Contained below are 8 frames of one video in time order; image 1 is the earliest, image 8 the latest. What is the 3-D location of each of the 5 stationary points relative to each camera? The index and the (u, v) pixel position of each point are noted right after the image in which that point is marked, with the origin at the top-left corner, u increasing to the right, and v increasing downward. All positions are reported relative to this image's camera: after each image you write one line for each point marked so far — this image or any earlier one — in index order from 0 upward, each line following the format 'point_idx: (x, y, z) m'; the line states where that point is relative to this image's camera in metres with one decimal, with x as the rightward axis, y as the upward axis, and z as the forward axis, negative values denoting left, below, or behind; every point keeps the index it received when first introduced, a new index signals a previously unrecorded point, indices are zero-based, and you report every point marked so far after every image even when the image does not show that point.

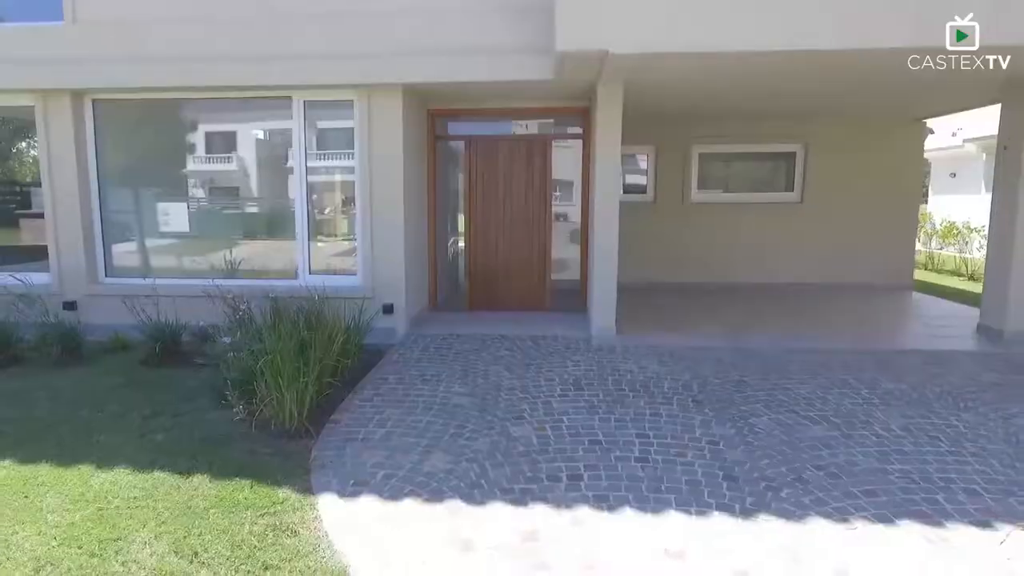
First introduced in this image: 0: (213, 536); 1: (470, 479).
0: (-1.2, -1.0, +3.0) m
1: (-0.2, -0.9, +3.7) m
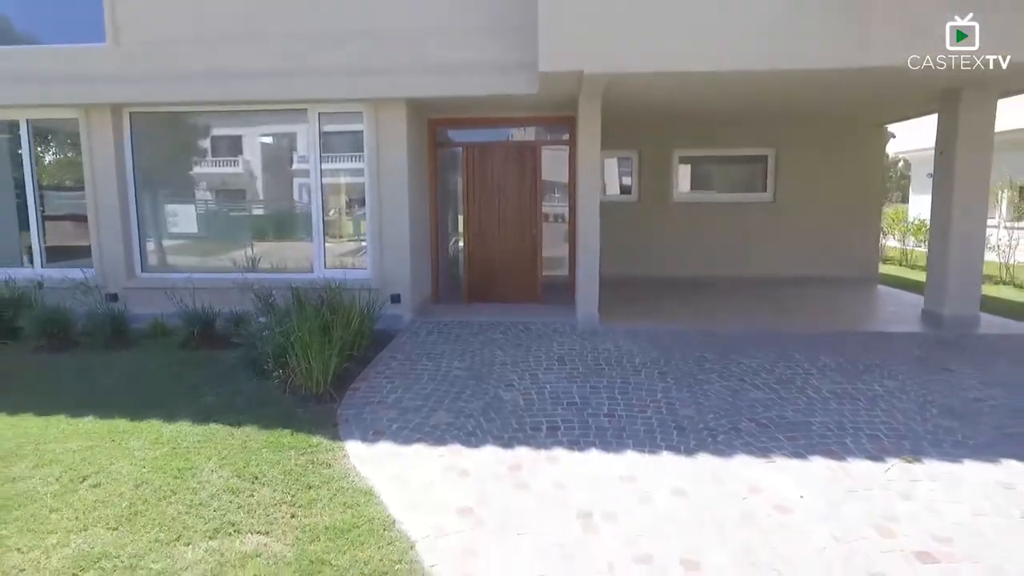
0: (-1.2, -0.9, +3.8) m
1: (-0.3, -0.8, +4.5) m
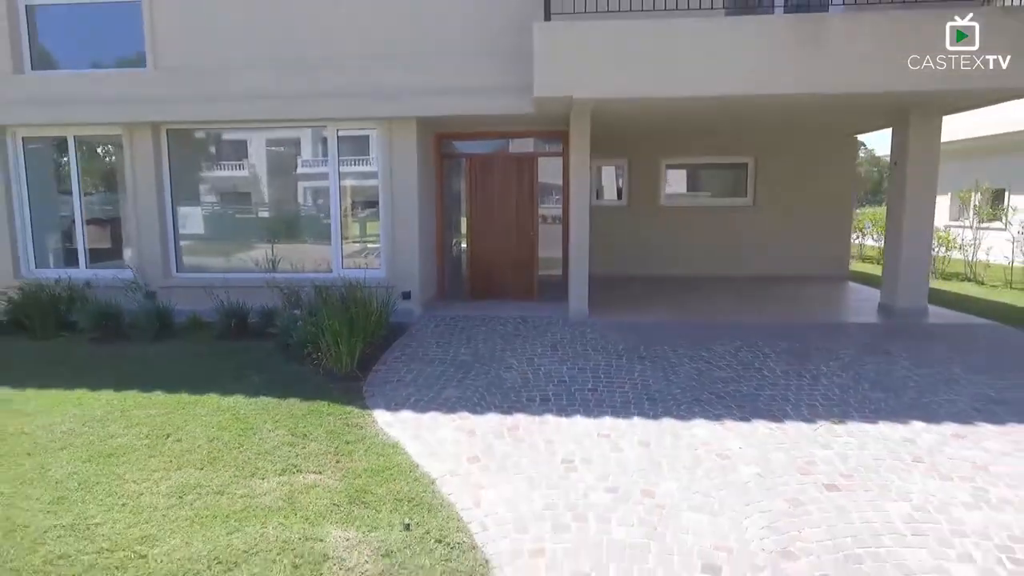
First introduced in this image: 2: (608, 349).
0: (-1.2, -0.9, +4.7) m
1: (-0.3, -0.8, +5.4) m
2: (+0.9, -0.6, +6.8) m
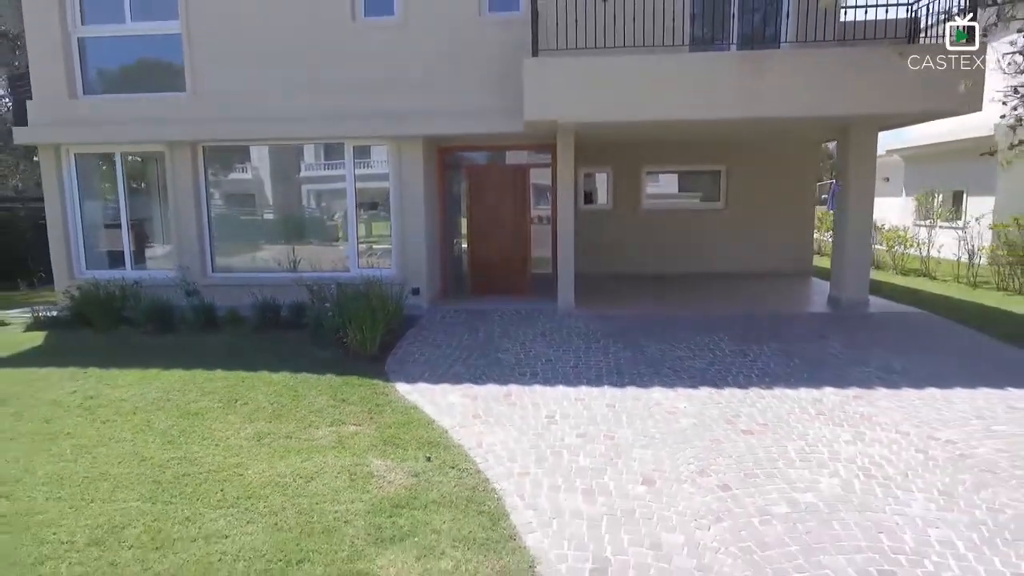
0: (-1.3, -0.8, +5.9) m
1: (-0.3, -0.8, +6.7) m
2: (+0.8, -0.5, +8.0) m
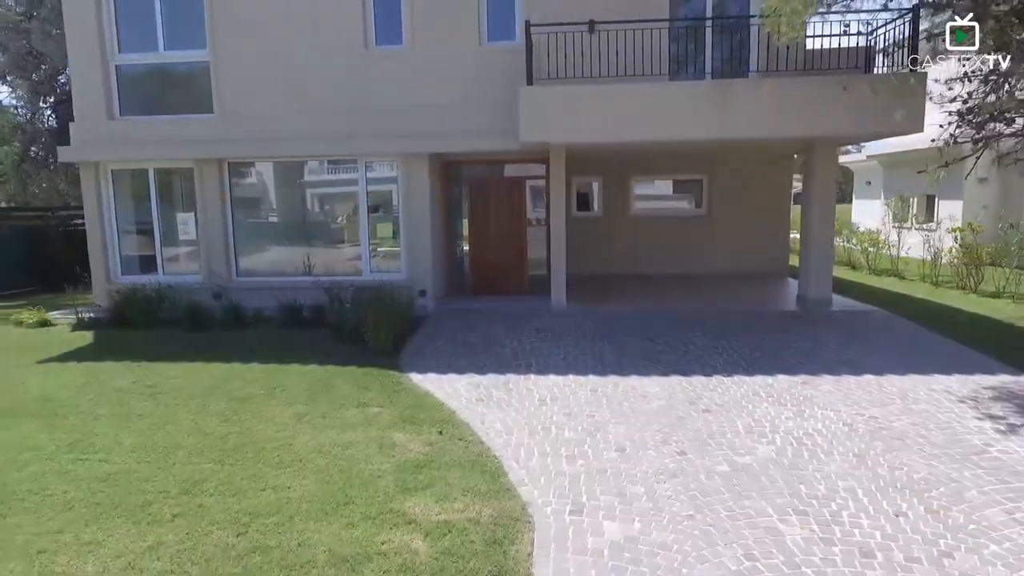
0: (-1.3, -0.9, +6.9) m
1: (-0.3, -0.8, +7.7) m
2: (+0.8, -0.5, +9.0) m
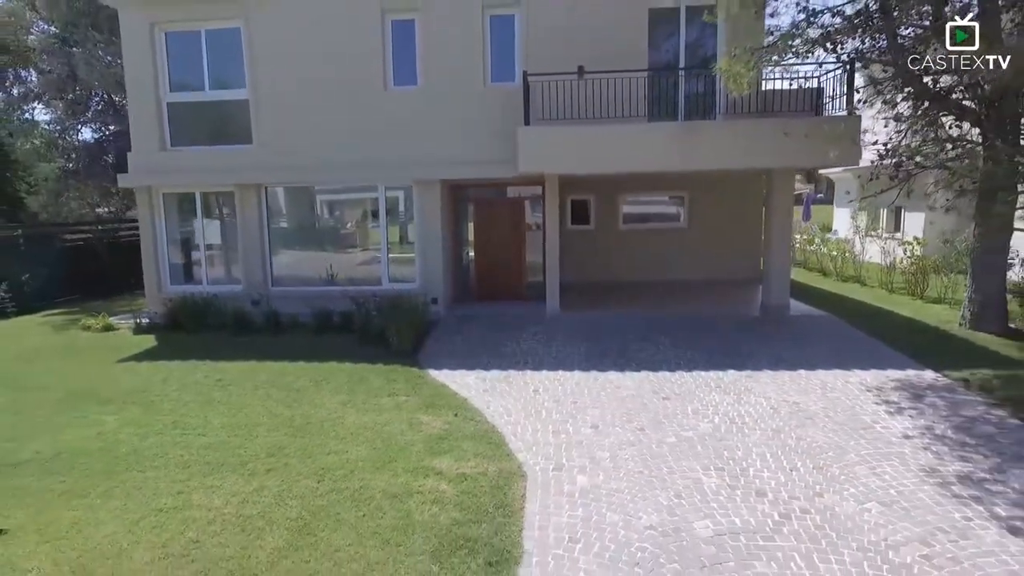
0: (-1.3, -1.0, +8.5) m
1: (-0.3, -0.9, +9.3) m
2: (+0.8, -0.7, +10.6) m
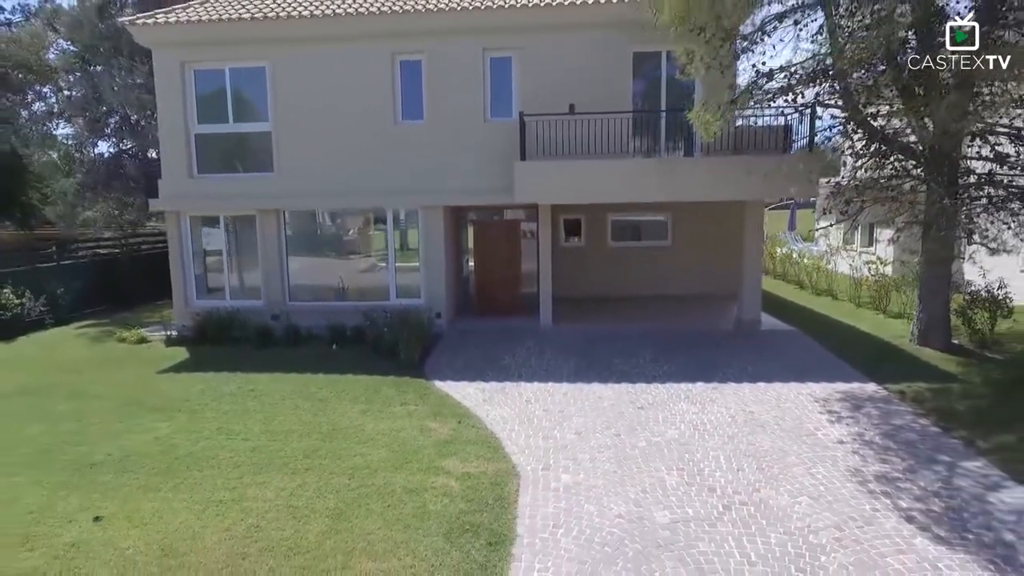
0: (-1.4, -1.3, +9.7) m
1: (-0.4, -1.2, +10.5) m
2: (+0.8, -1.0, +11.8) m
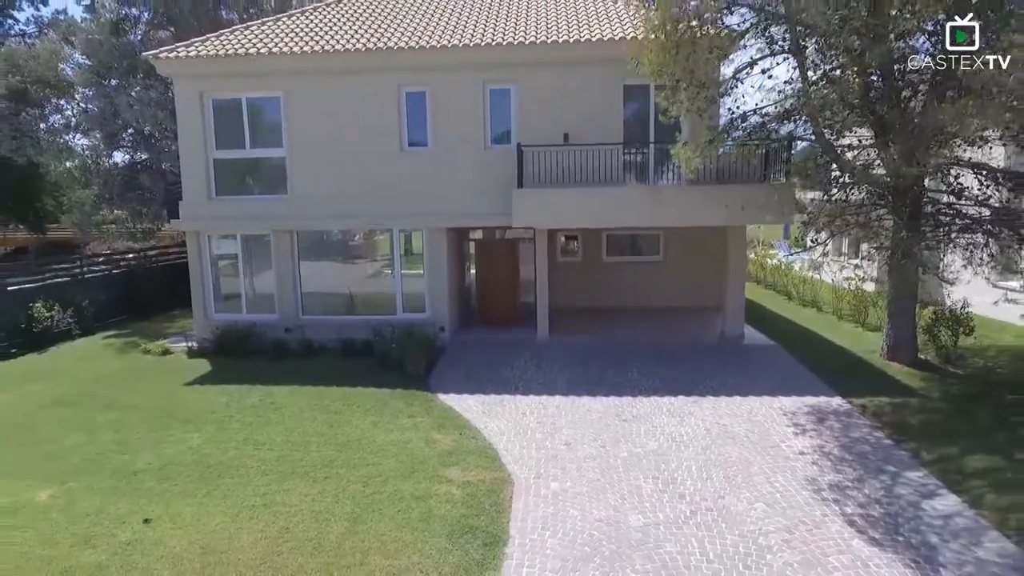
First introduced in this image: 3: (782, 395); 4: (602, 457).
0: (-1.4, -1.6, +10.6) m
1: (-0.4, -1.5, +11.4) m
2: (+0.7, -1.3, +12.7) m
3: (+3.8, -1.5, +10.7) m
4: (+1.0, -1.9, +8.6) m
